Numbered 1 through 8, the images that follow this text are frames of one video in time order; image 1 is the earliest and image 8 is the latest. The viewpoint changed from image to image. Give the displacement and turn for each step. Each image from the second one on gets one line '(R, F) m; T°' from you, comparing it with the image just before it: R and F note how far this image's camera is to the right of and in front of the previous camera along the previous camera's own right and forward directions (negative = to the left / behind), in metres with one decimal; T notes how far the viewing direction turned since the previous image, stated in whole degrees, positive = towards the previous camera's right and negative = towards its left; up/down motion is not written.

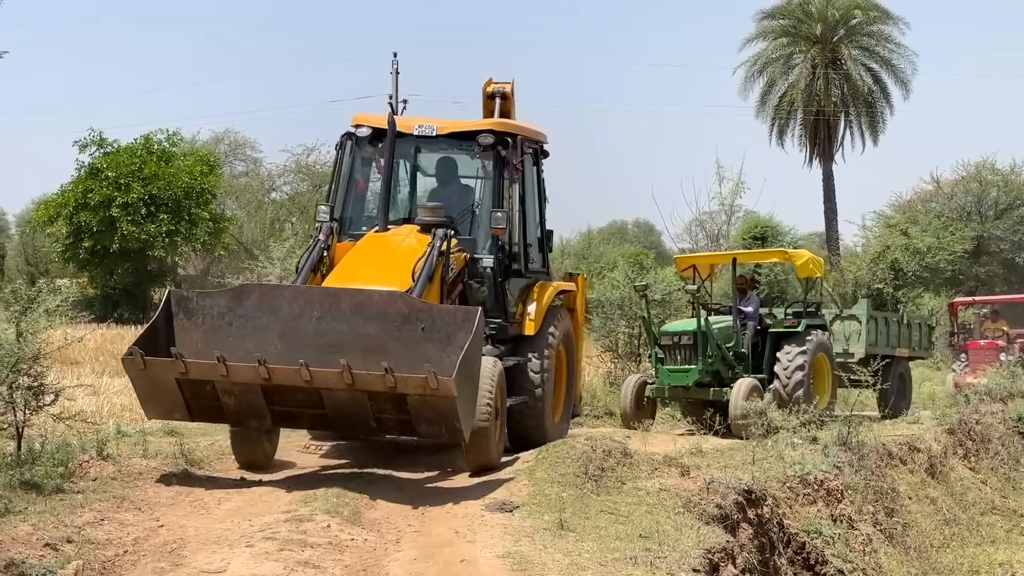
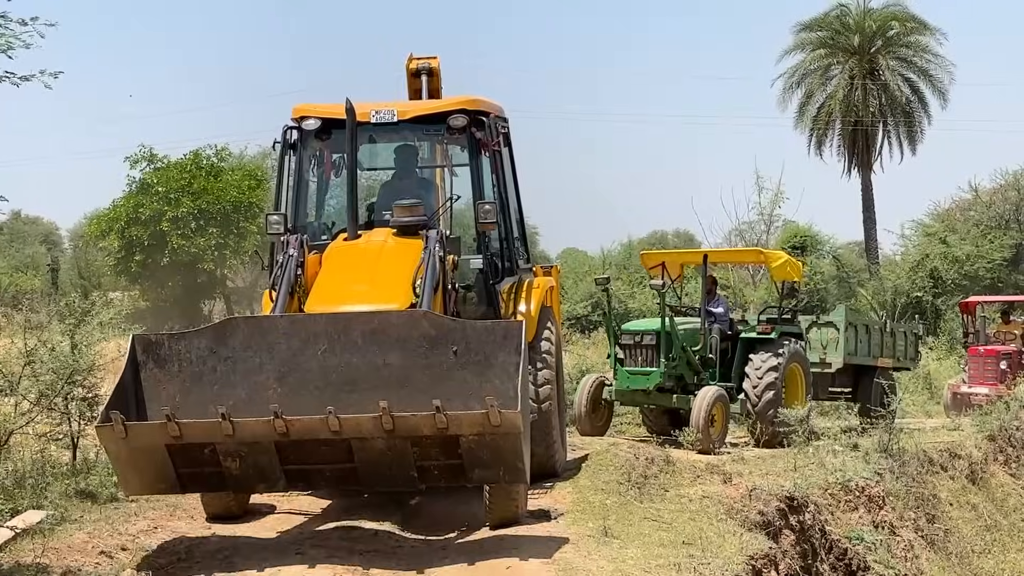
(-0.2, -0.1) m; -1°
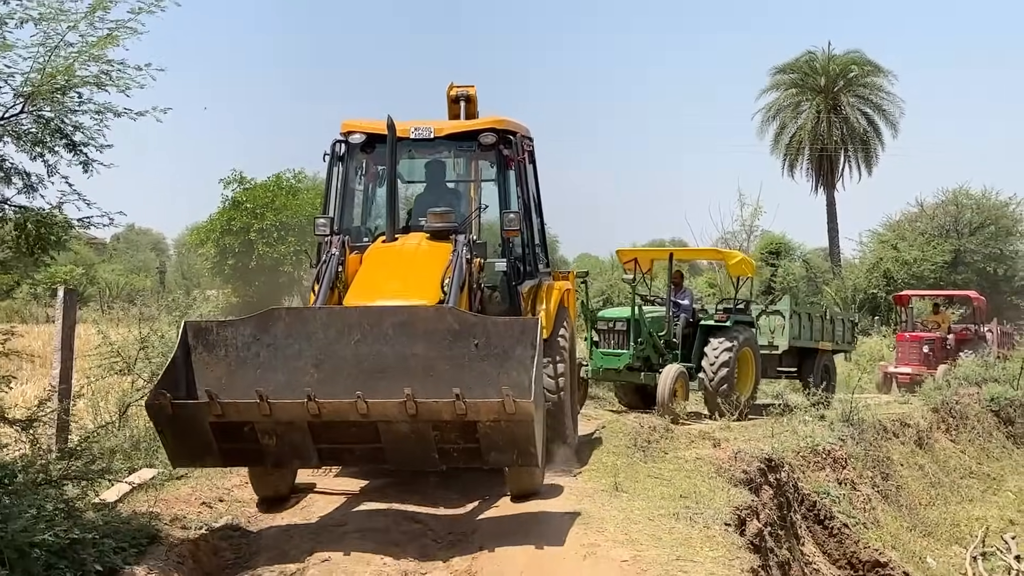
(-0.2, -0.9) m; 0°
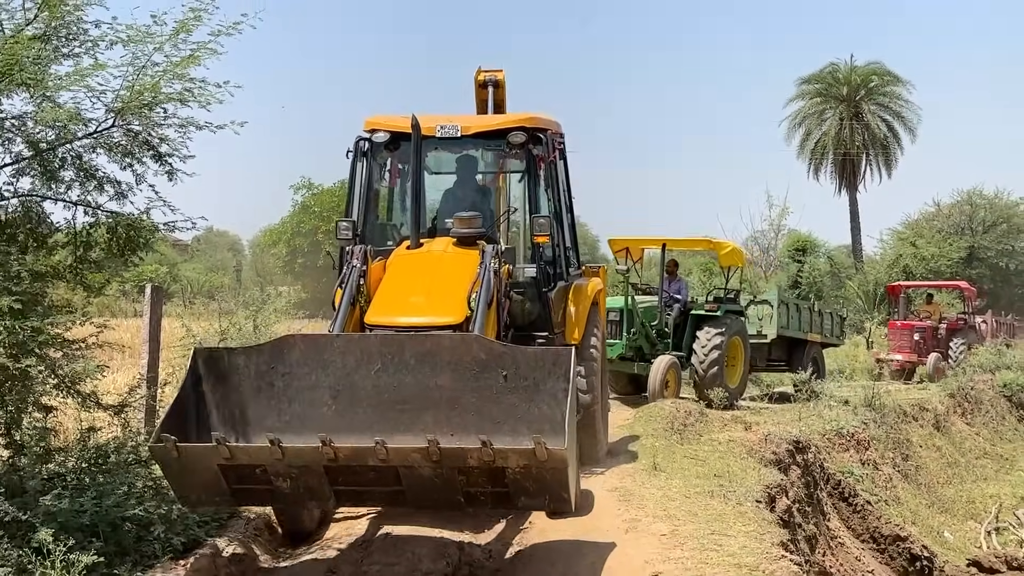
(-0.2, -0.5) m; -1°
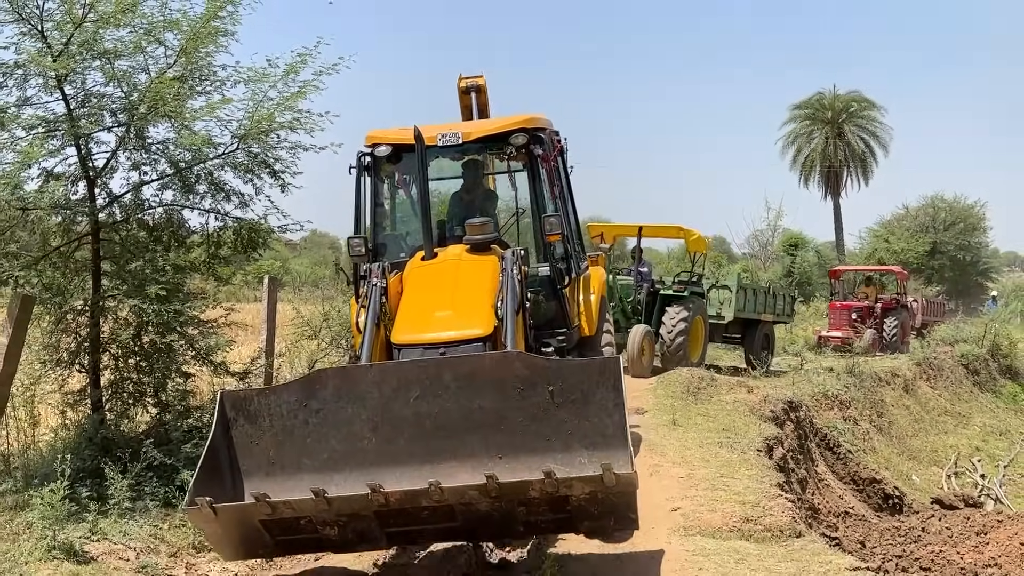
(-0.2, -1.3) m; -1°
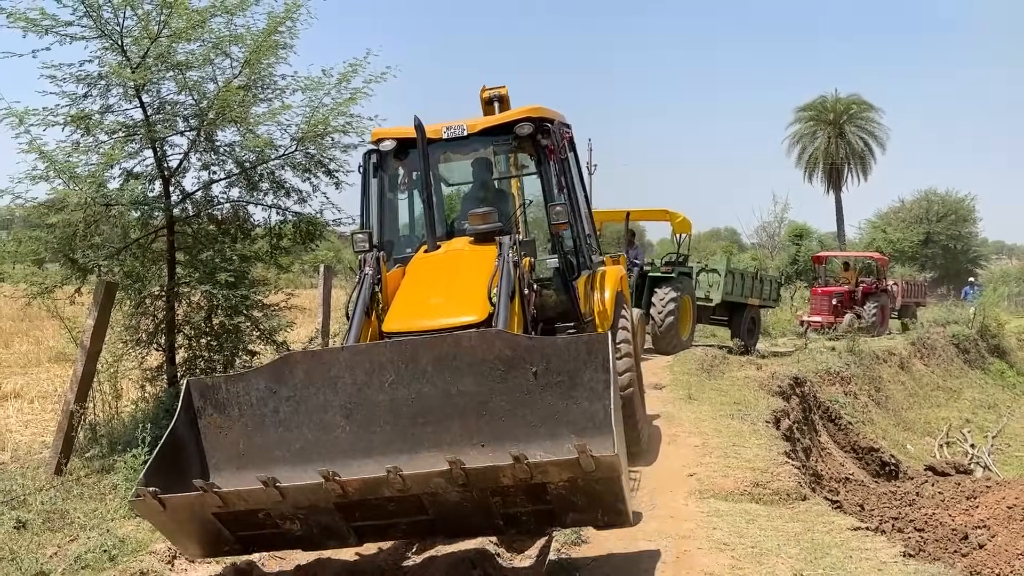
(-0.1, -0.8) m; -1°
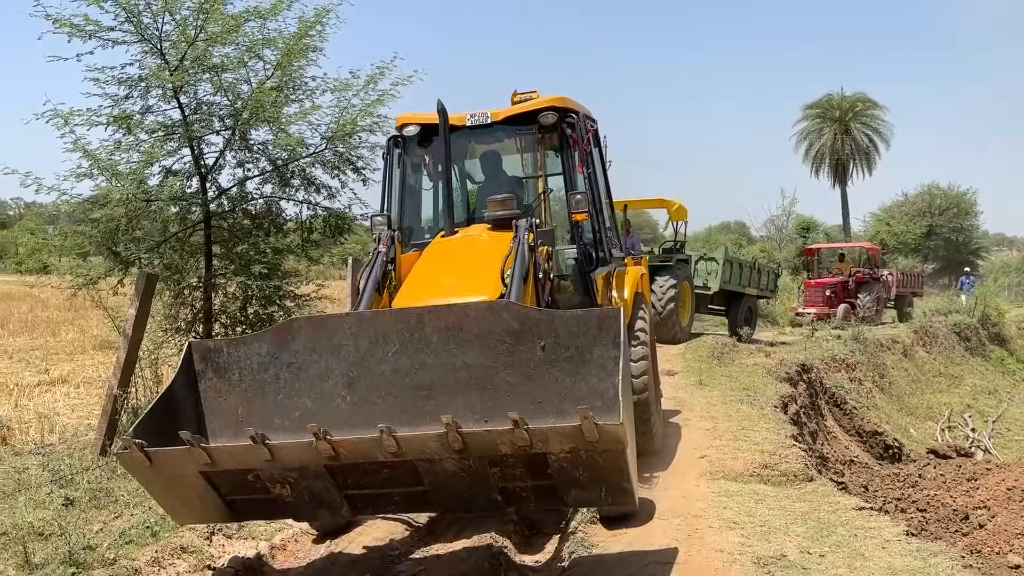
(-0.1, -0.4) m; -1°
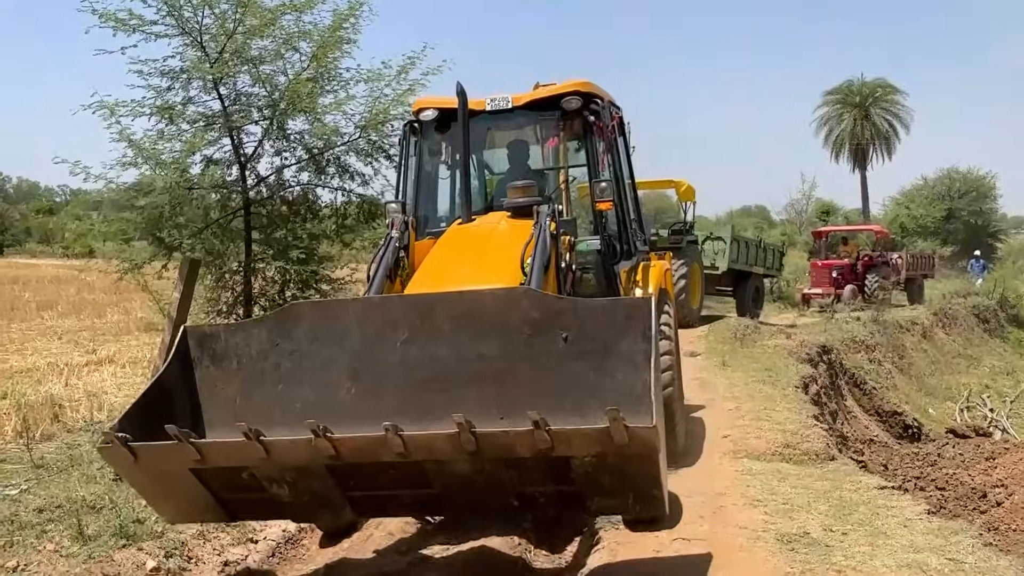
(0.0, -0.3) m; -2°
